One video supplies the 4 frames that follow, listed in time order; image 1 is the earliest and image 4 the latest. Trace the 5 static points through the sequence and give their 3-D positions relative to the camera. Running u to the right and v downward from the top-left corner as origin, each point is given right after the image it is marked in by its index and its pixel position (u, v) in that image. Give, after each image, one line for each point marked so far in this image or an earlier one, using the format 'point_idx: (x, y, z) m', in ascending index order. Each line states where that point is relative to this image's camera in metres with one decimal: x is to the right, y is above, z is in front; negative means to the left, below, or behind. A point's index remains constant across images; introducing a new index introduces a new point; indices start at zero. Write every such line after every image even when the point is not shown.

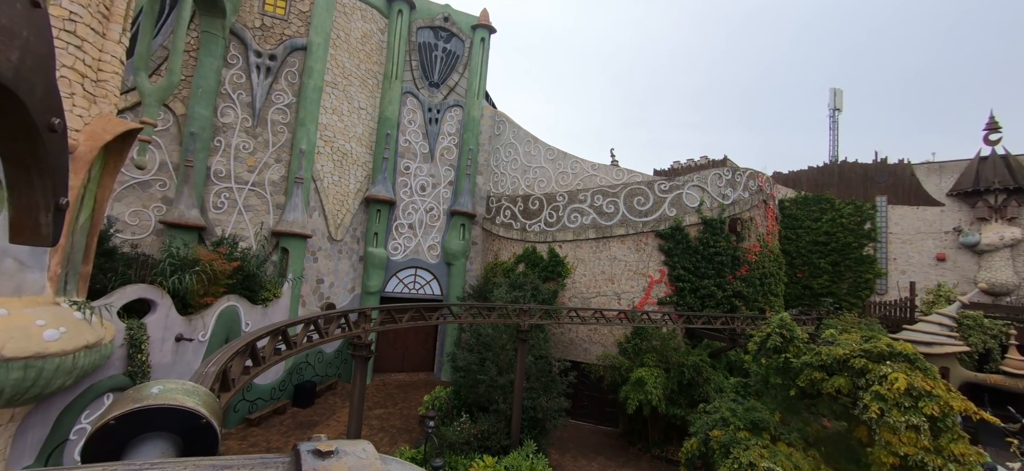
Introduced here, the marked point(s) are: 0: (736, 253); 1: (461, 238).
0: (+5.6, -0.4, +10.8) m
1: (-1.5, -0.1, +12.8) m
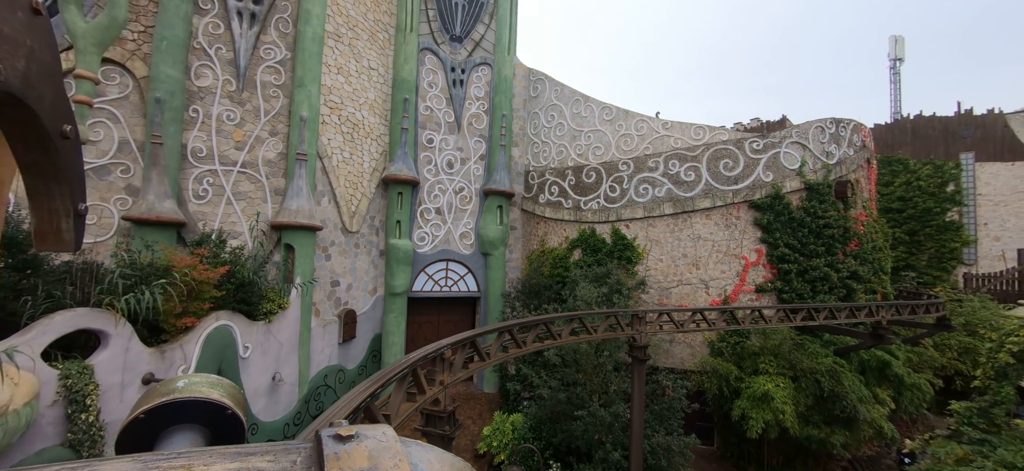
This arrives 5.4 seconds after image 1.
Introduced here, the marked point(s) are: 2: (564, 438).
0: (+6.8, +0.2, +8.7) m
1: (-0.4, +0.3, +10.7) m
2: (+0.7, -2.6, +5.5) m
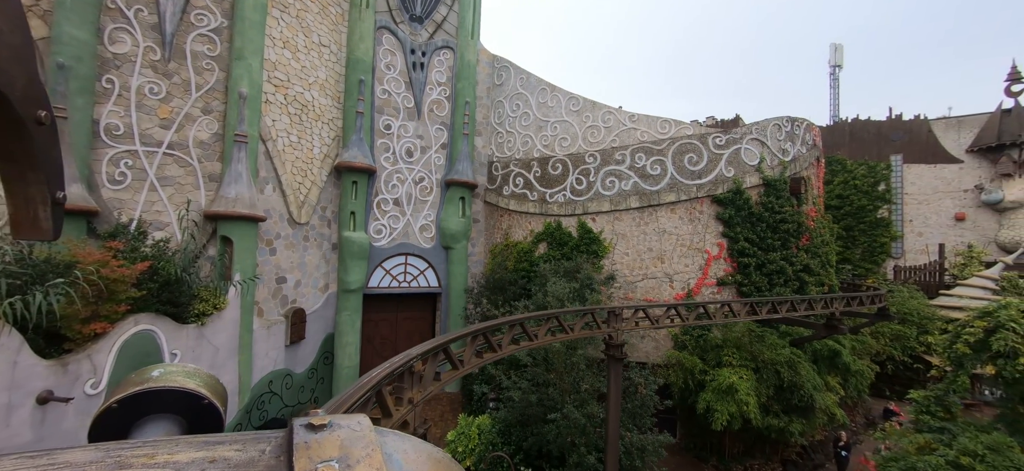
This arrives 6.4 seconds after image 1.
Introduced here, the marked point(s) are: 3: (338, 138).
0: (+6.1, +0.3, +9.0) m
1: (-1.3, +0.5, +10.2) m
2: (+0.3, -2.5, +5.3) m
3: (-3.6, +2.0, +8.9) m
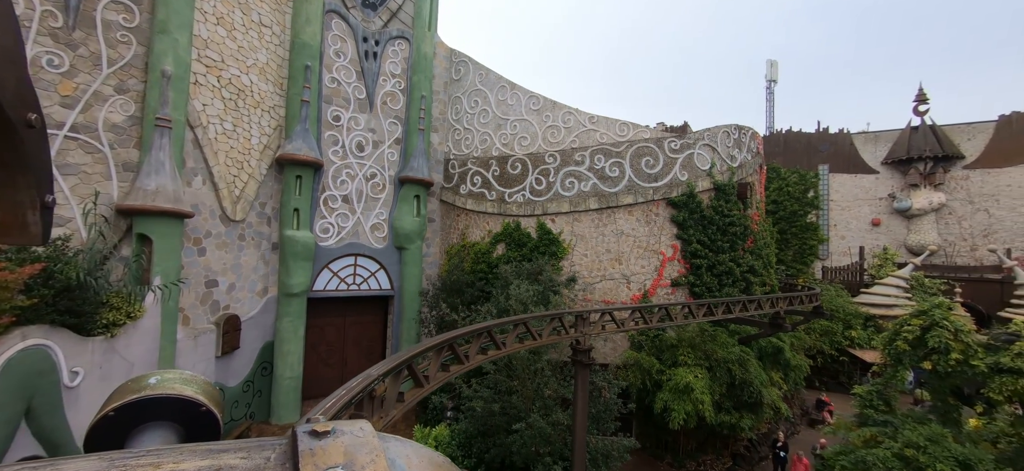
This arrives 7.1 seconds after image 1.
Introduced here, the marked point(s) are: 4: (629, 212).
0: (+5.2, +0.3, +9.4) m
1: (-2.3, +0.5, +9.7) m
2: (-0.2, -2.6, +5.0) m
3: (-4.4, +2.0, +8.1) m
4: (+2.4, +0.5, +8.8) m
